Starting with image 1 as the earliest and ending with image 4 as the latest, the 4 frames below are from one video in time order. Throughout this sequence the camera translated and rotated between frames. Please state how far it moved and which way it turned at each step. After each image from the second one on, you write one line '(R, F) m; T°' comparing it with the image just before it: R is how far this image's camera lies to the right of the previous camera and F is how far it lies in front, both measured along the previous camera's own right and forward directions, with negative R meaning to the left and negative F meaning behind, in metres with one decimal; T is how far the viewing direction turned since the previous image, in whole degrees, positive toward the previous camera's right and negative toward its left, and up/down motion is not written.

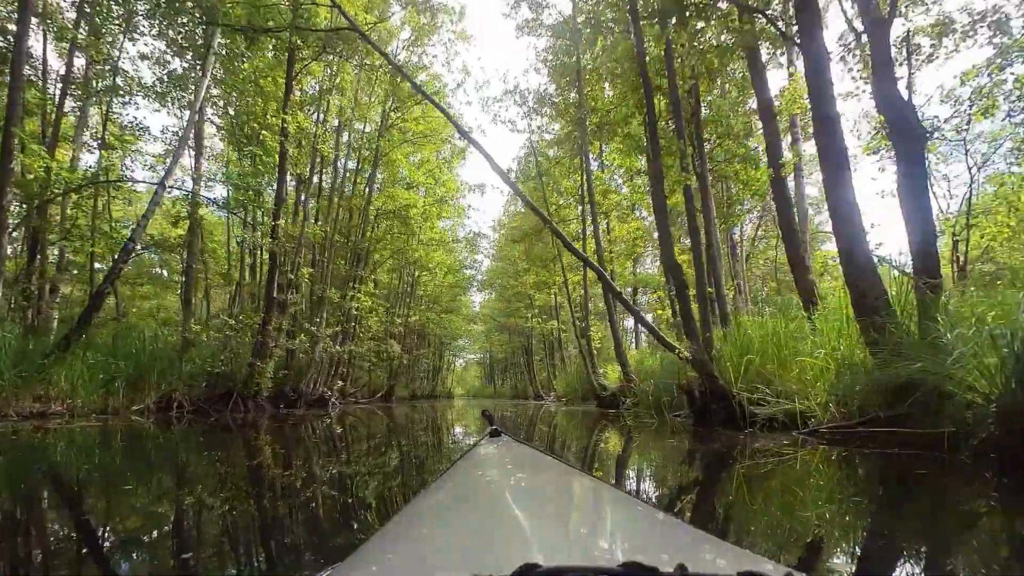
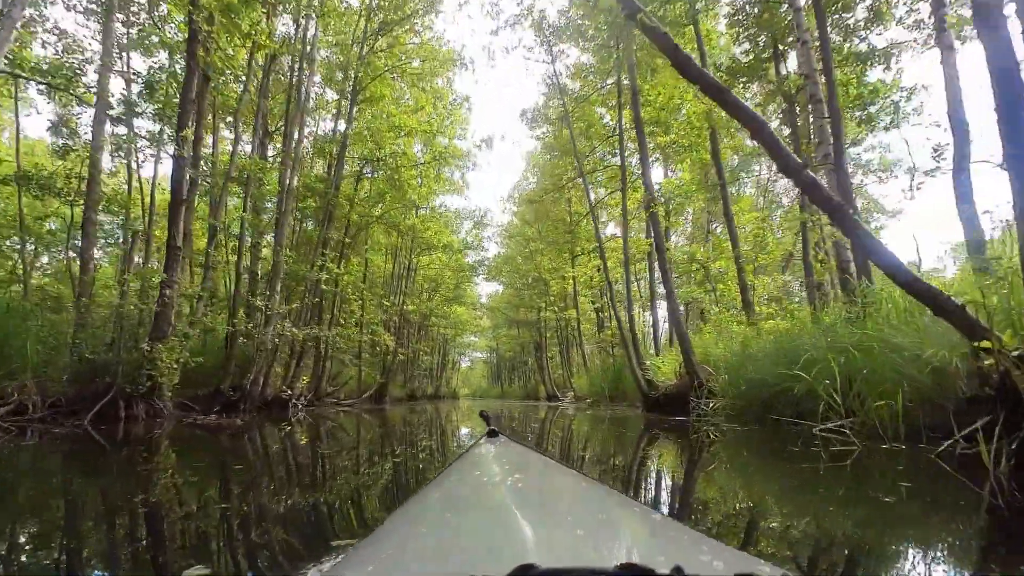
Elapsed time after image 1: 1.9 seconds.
(-0.2, +2.6) m; -1°
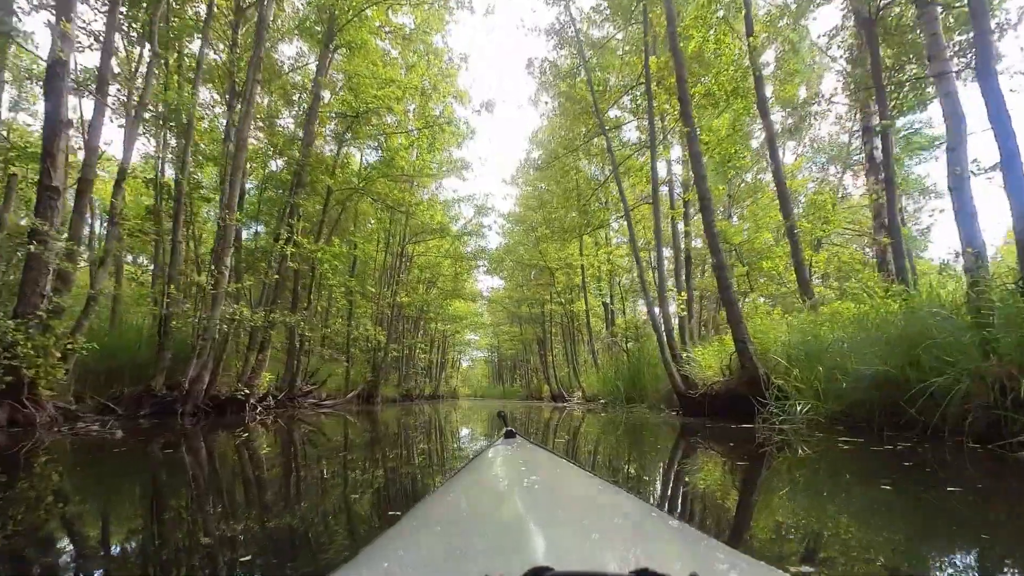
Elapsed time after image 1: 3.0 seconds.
(-0.1, +1.4) m; 0°
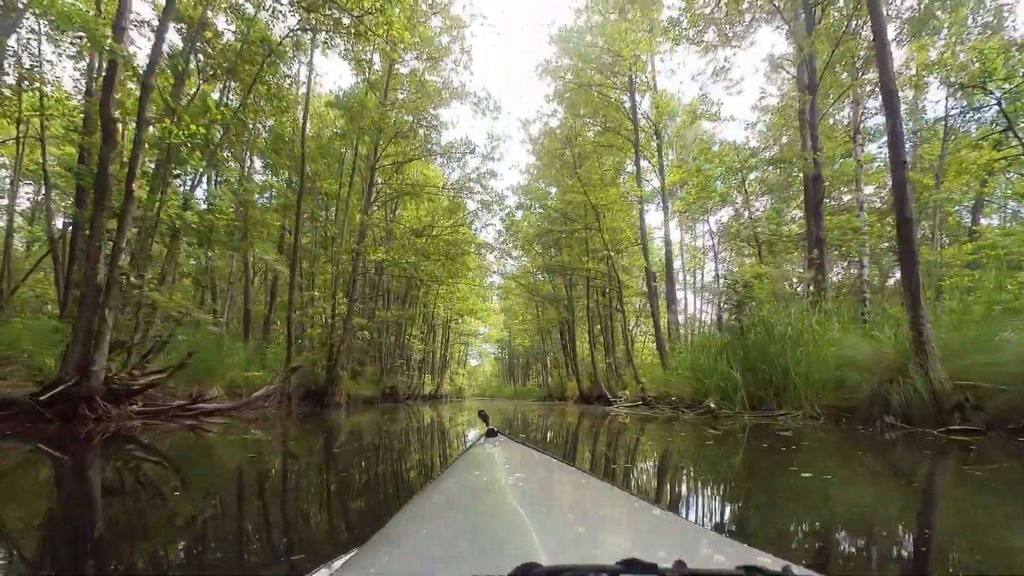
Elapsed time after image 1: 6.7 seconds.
(-0.3, +4.8) m; -1°
